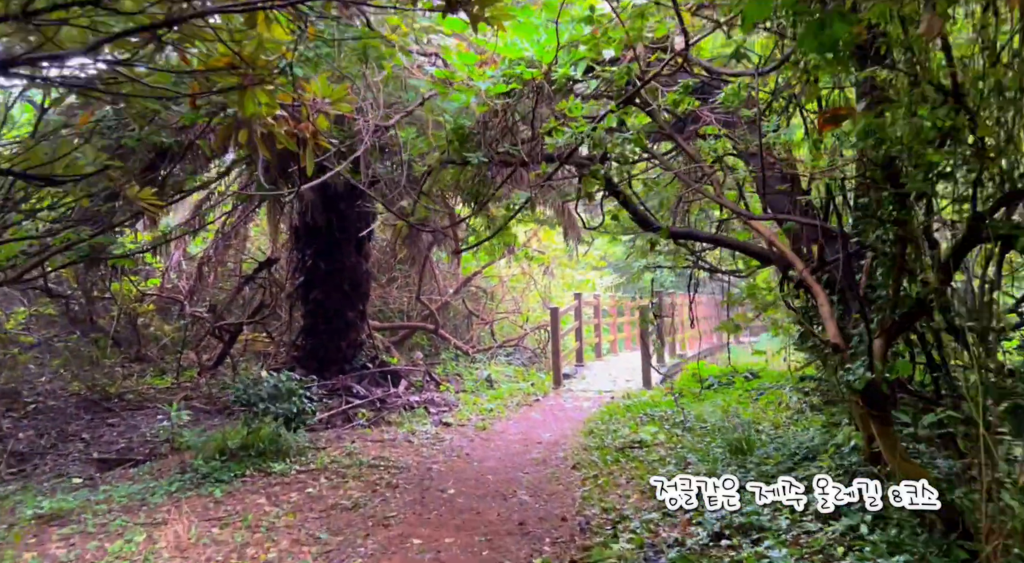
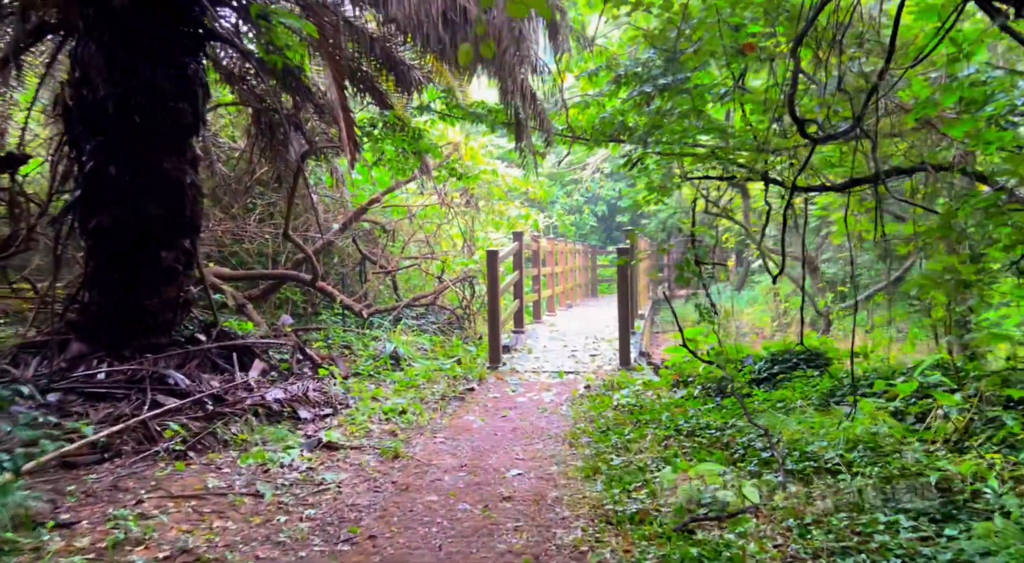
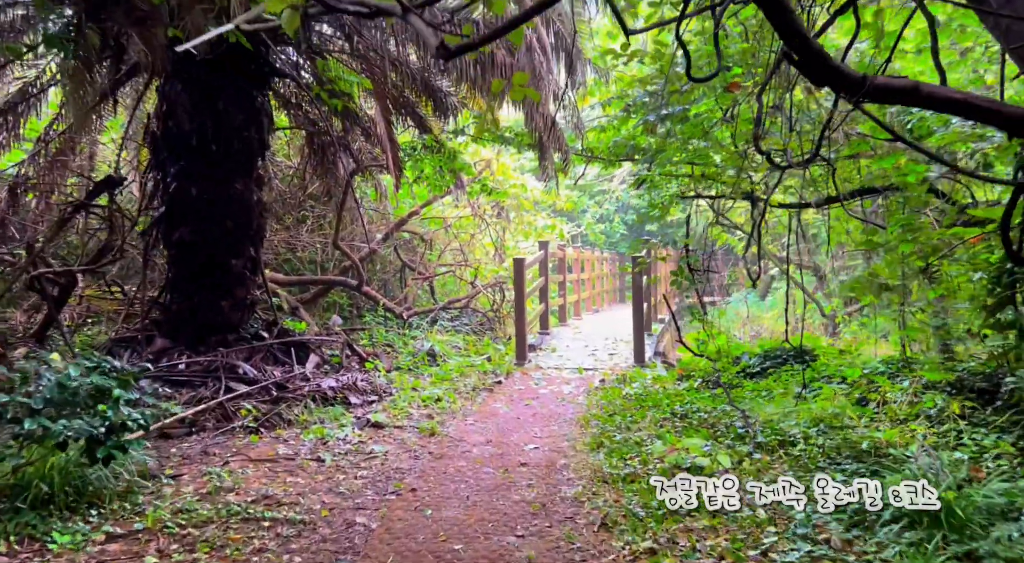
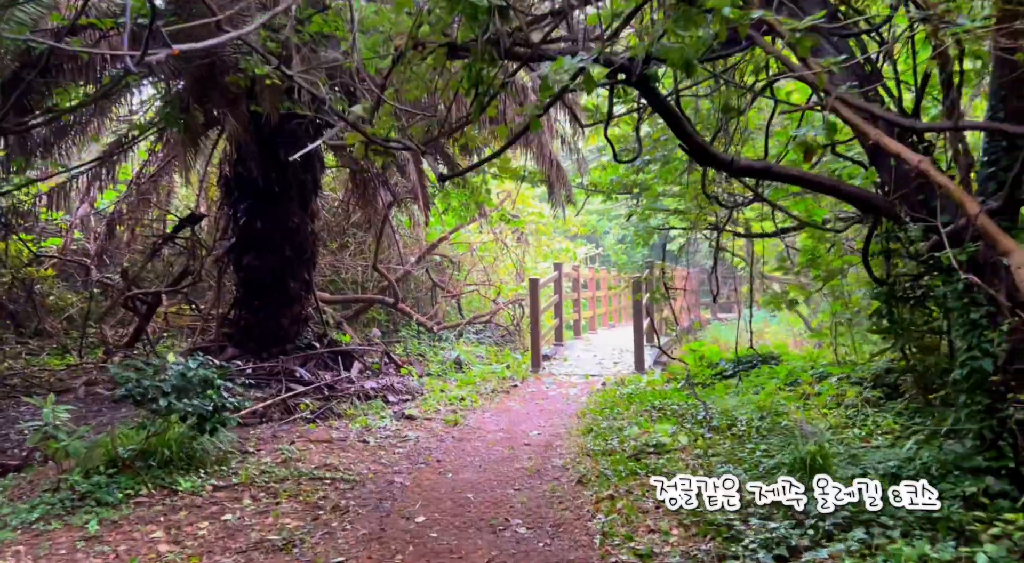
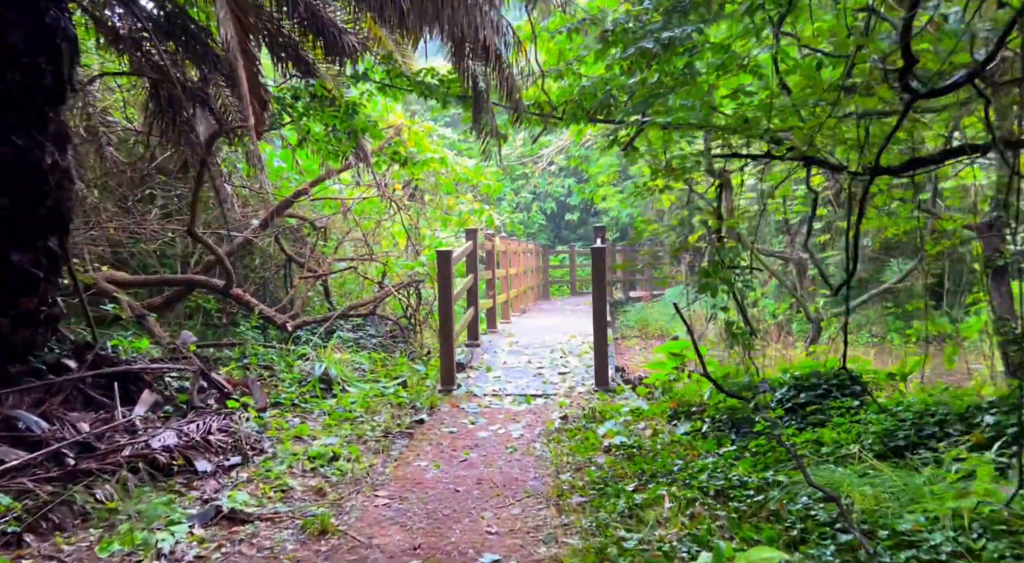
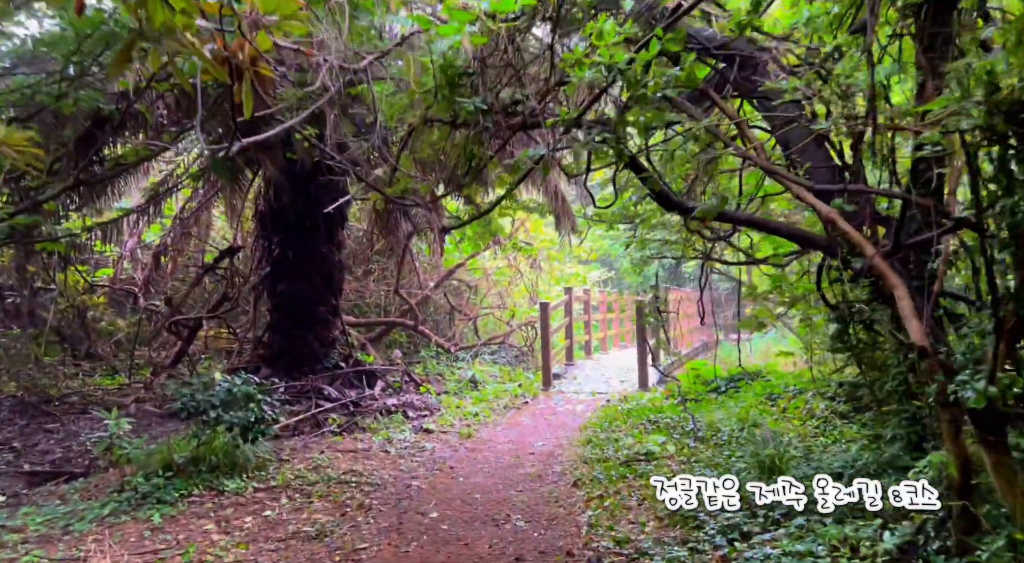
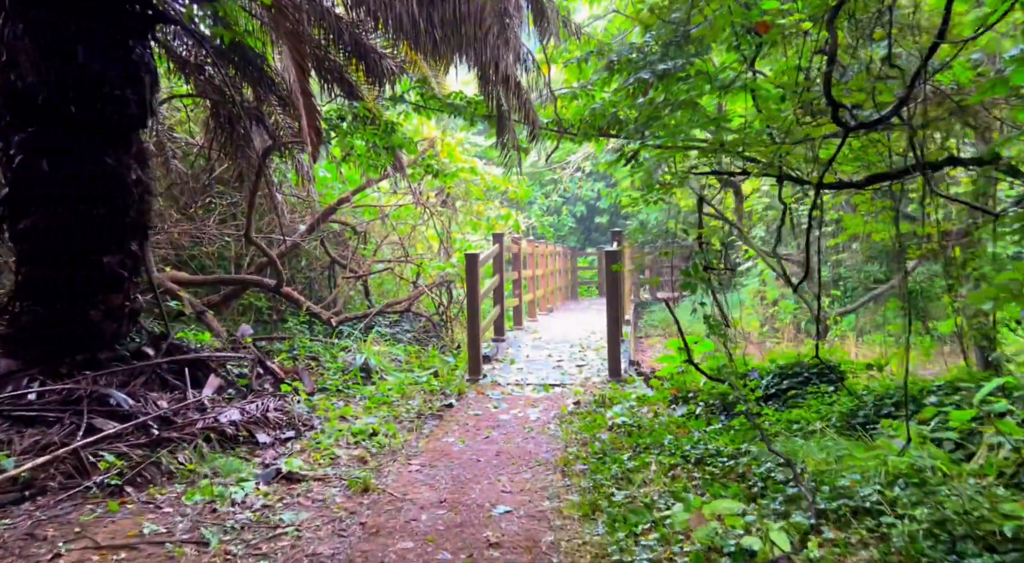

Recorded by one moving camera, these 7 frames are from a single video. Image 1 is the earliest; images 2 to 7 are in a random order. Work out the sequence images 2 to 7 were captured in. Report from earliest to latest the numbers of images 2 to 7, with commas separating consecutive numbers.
6, 4, 3, 2, 7, 5
